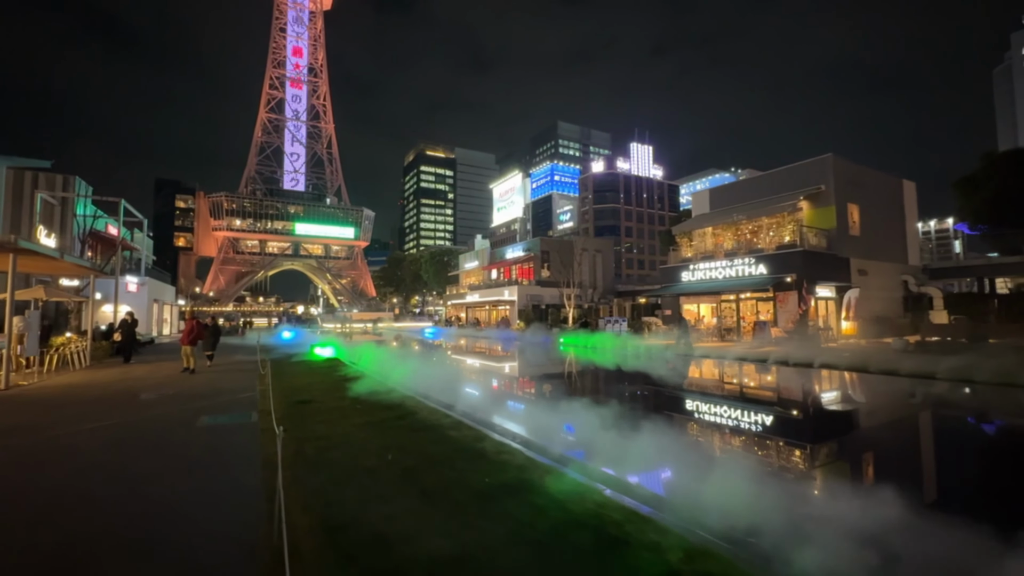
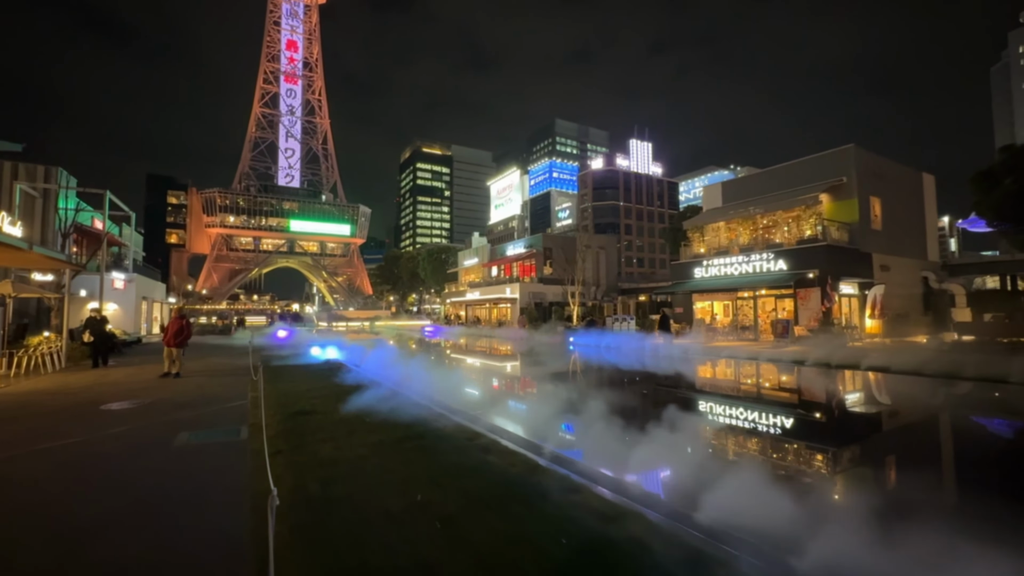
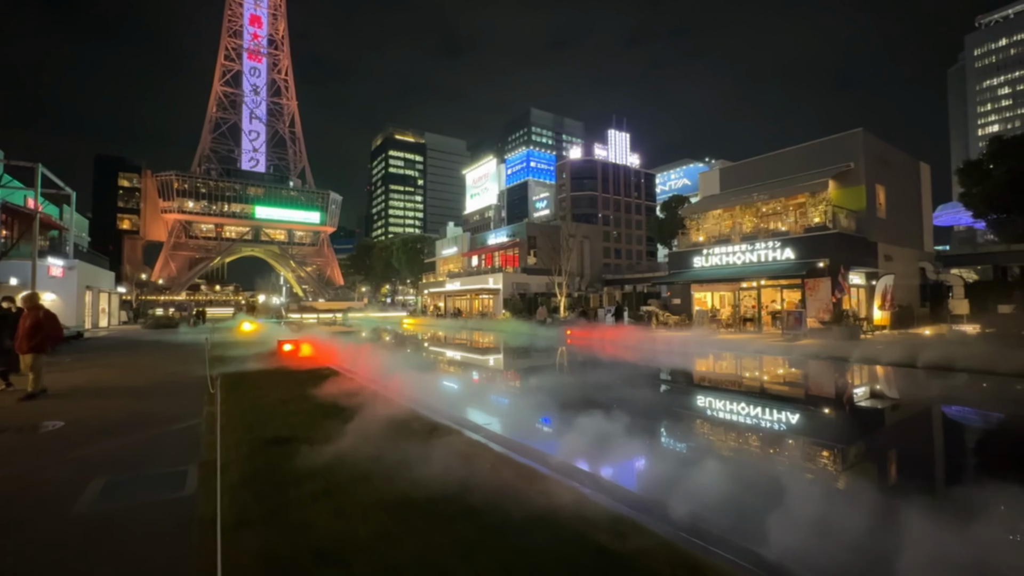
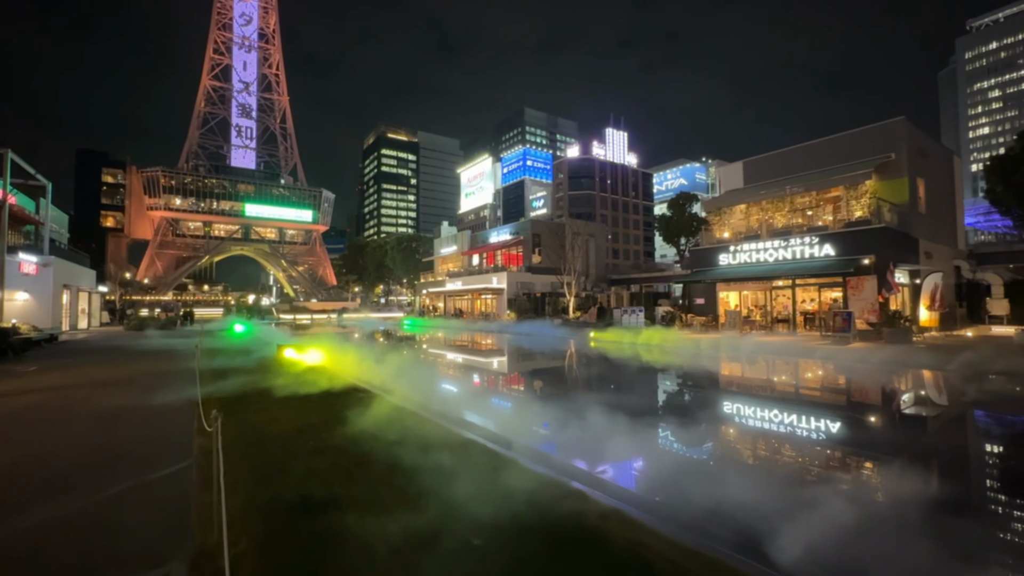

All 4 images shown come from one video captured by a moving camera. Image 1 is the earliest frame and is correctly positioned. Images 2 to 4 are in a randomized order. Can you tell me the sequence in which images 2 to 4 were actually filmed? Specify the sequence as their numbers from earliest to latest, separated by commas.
2, 3, 4
